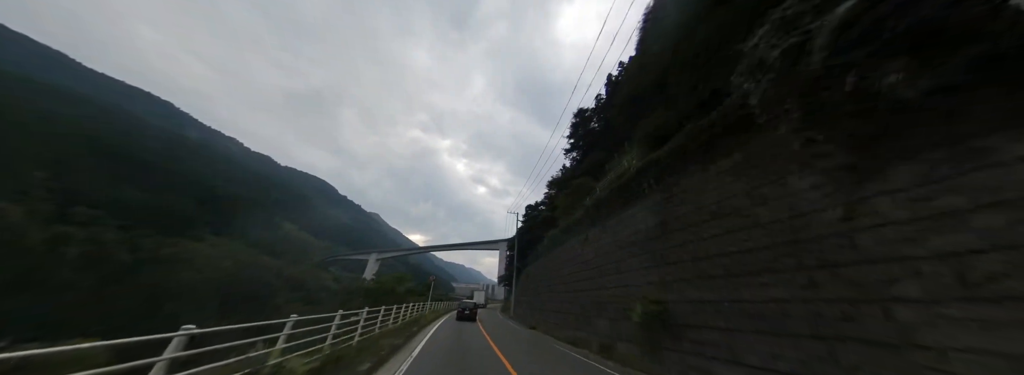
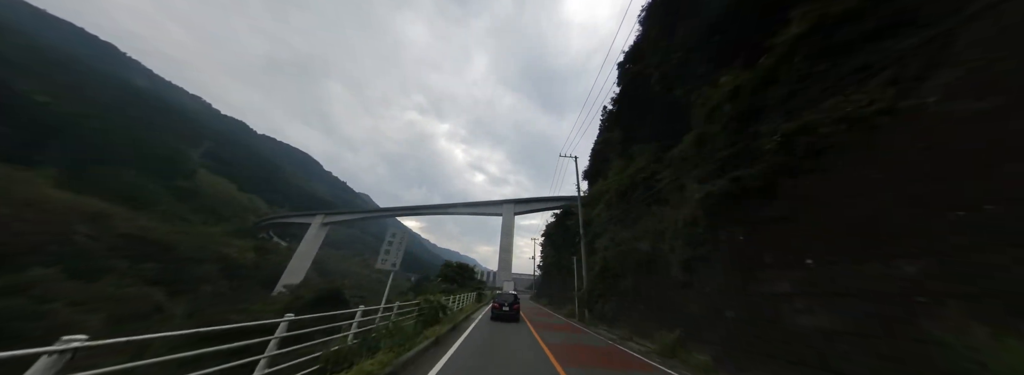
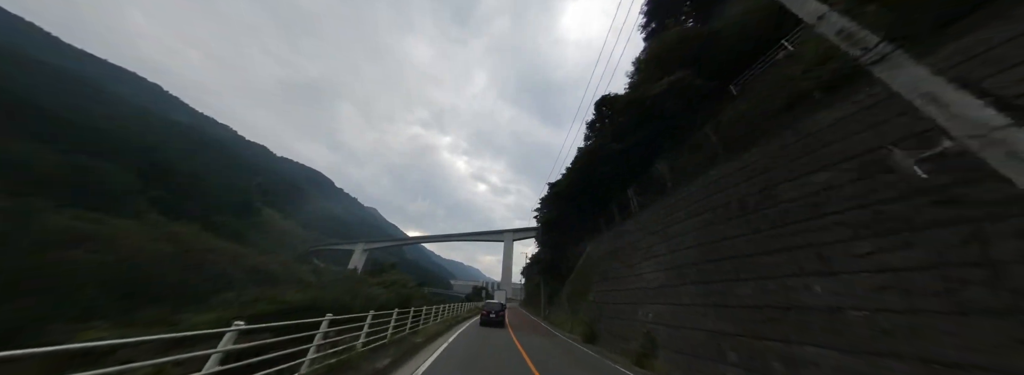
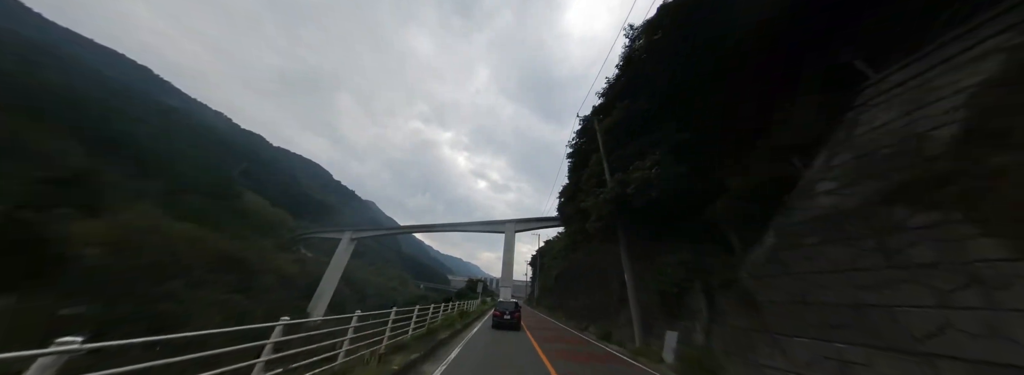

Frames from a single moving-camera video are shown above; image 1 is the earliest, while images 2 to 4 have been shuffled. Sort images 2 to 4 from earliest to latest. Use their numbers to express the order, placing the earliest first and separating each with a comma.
3, 4, 2
